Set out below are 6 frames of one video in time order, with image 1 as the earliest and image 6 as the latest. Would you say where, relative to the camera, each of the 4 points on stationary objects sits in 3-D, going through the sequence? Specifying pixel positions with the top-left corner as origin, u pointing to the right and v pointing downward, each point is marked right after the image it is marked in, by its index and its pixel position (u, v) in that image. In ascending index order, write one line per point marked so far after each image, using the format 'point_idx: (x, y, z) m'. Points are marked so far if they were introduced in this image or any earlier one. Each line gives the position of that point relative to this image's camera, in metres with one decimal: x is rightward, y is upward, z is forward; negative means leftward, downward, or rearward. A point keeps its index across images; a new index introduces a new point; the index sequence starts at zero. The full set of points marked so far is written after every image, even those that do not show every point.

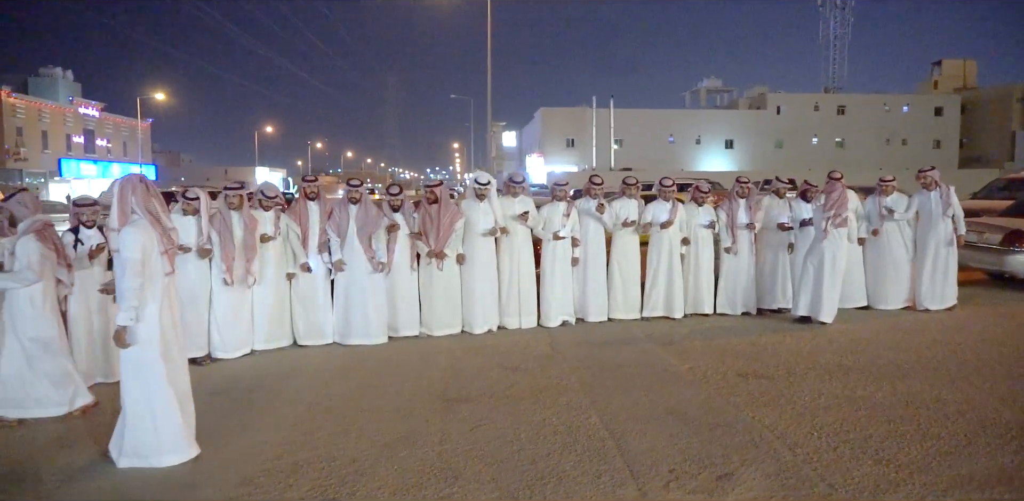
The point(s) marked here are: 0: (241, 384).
0: (-2.2, -1.1, +5.8) m
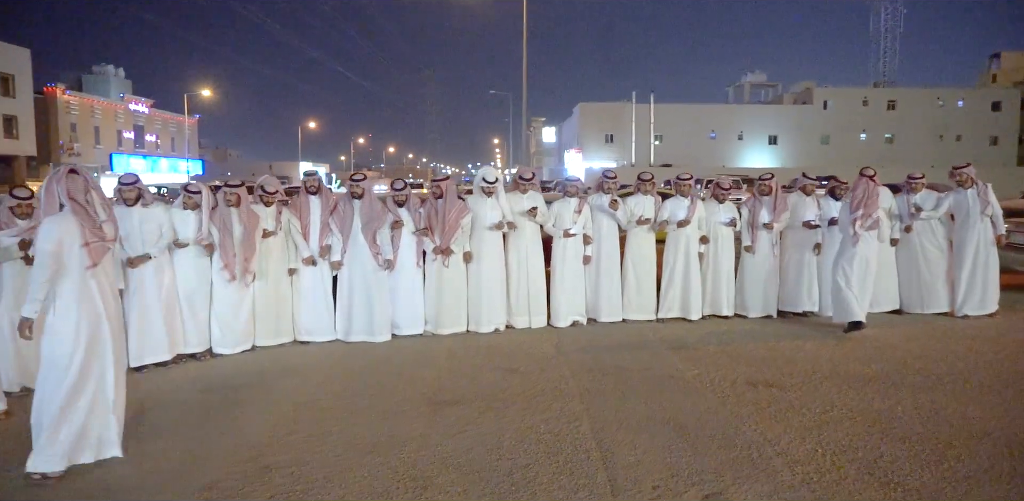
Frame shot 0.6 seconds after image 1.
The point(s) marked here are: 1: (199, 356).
0: (-2.3, -1.1, +5.7) m
1: (-2.8, -1.0, +6.4) m
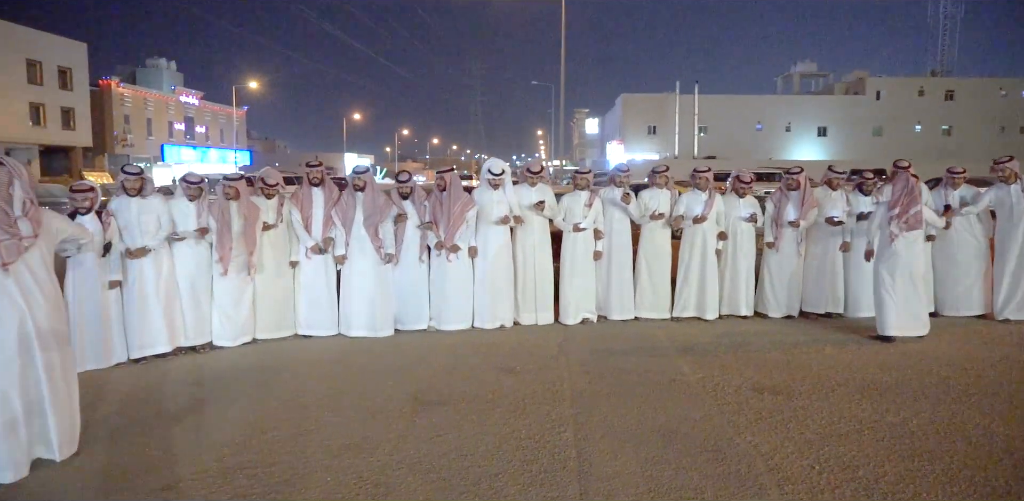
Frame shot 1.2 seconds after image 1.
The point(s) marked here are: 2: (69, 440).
0: (-2.3, -1.0, +5.6) m
1: (-2.8, -0.9, +6.3) m
2: (-2.5, -1.1, +3.9) m
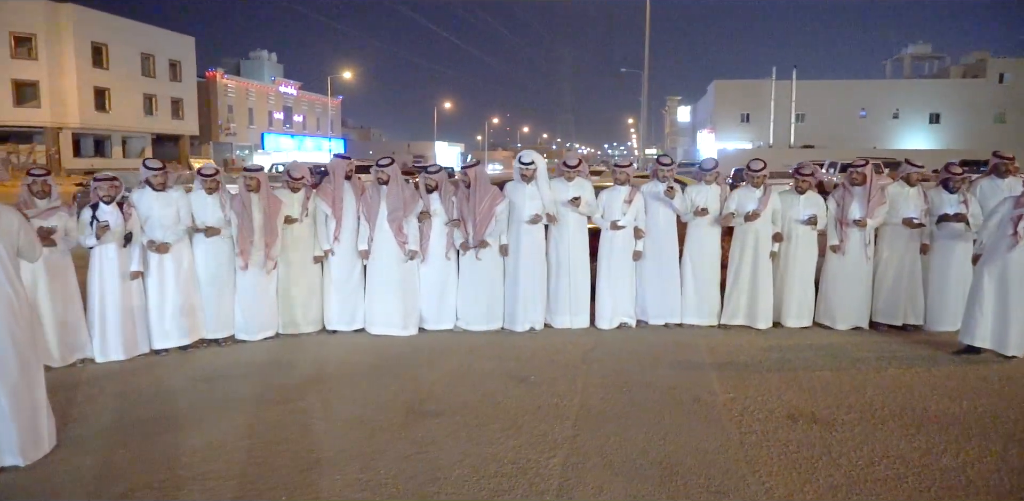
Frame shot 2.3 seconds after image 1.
0: (-2.2, -1.0, +5.5) m
1: (-2.6, -0.8, +6.3) m
2: (-2.6, -1.1, +3.8) m
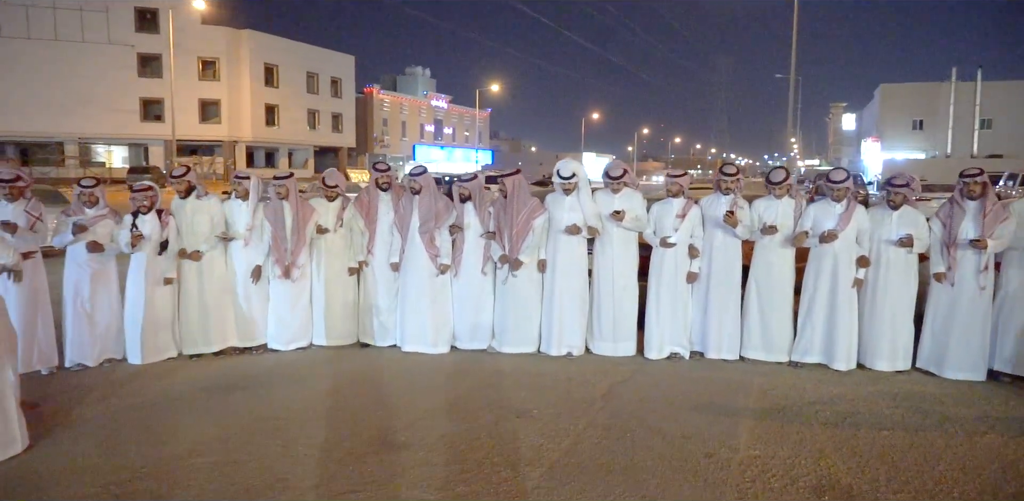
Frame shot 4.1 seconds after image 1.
0: (-2.1, -1.0, +5.5) m
1: (-2.3, -0.9, +6.3) m
2: (-2.8, -1.1, +3.9) m
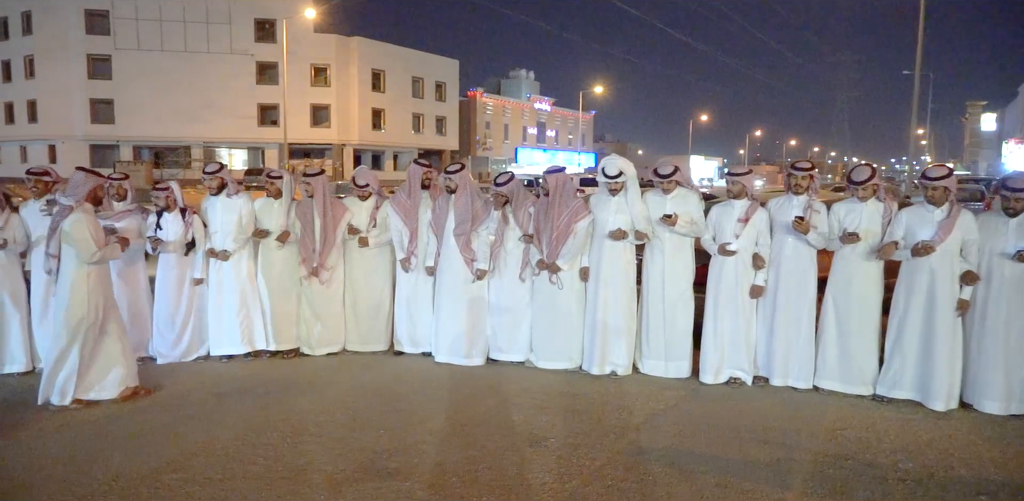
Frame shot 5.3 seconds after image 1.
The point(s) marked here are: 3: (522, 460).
0: (-1.8, -1.0, +5.2) m
1: (-2.0, -0.9, +6.1) m
2: (-2.8, -1.1, +3.7) m
3: (+0.1, -1.1, +3.9) m
